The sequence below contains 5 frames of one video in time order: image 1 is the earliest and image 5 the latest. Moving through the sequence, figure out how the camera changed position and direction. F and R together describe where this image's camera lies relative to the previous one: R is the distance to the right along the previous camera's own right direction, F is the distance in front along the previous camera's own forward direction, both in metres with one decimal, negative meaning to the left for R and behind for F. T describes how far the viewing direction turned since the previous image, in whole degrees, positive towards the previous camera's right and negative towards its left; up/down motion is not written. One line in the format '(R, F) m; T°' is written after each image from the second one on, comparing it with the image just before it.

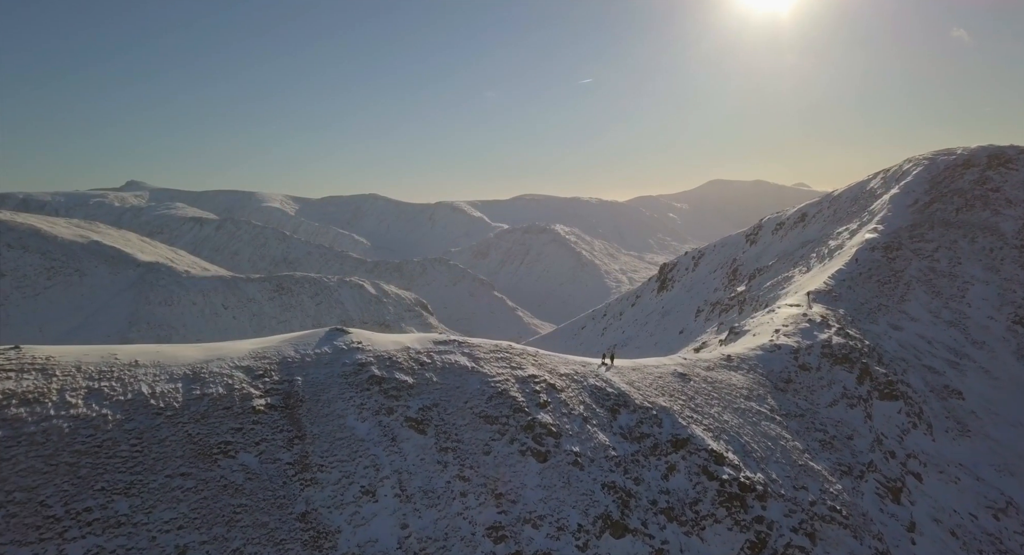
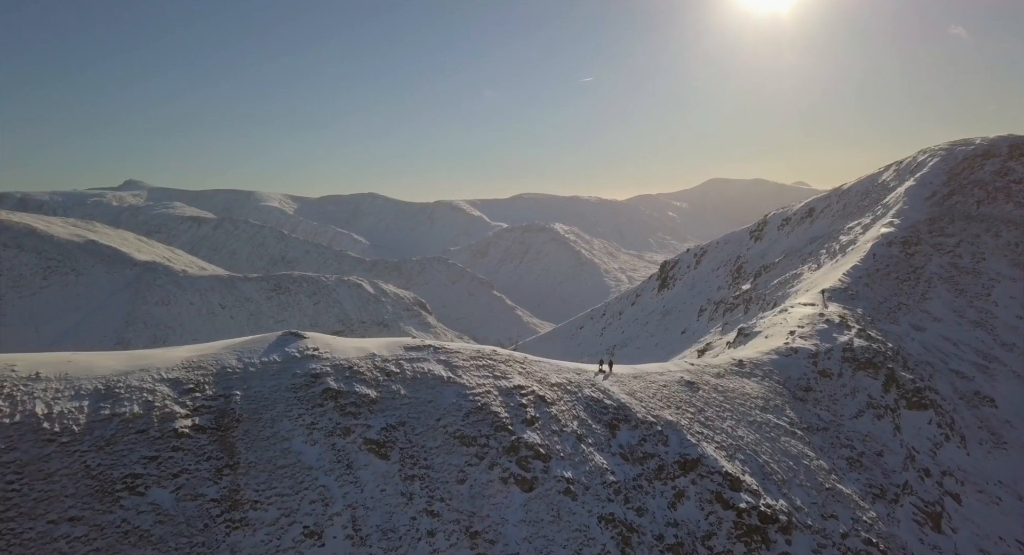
(+0.4, +2.2) m; 0°
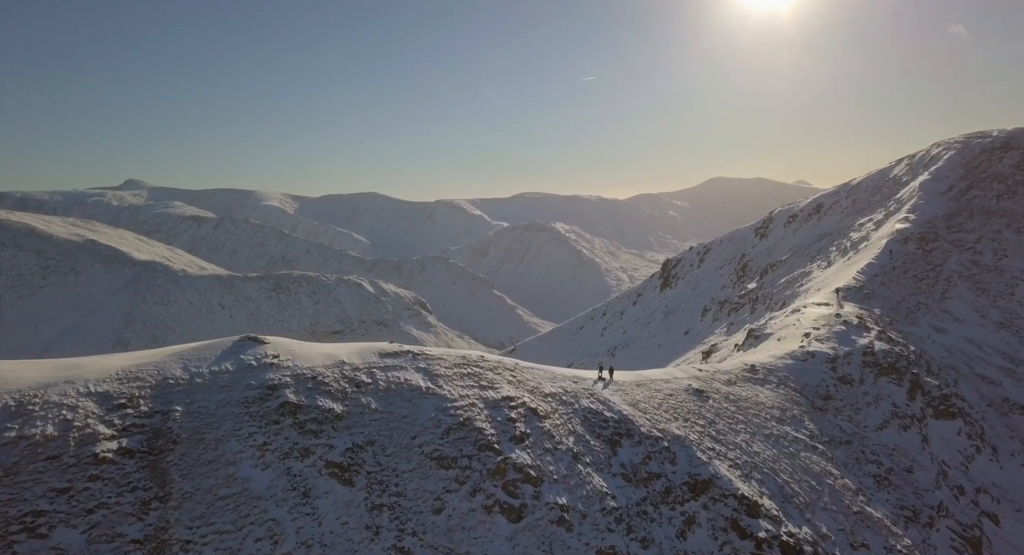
(+0.3, +1.6) m; 0°
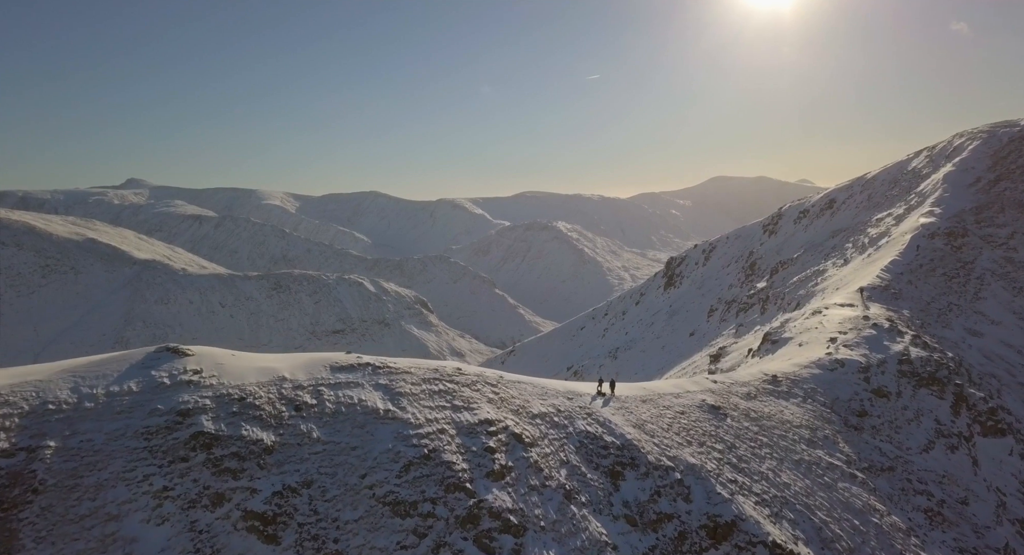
(+0.4, +2.3) m; 0°
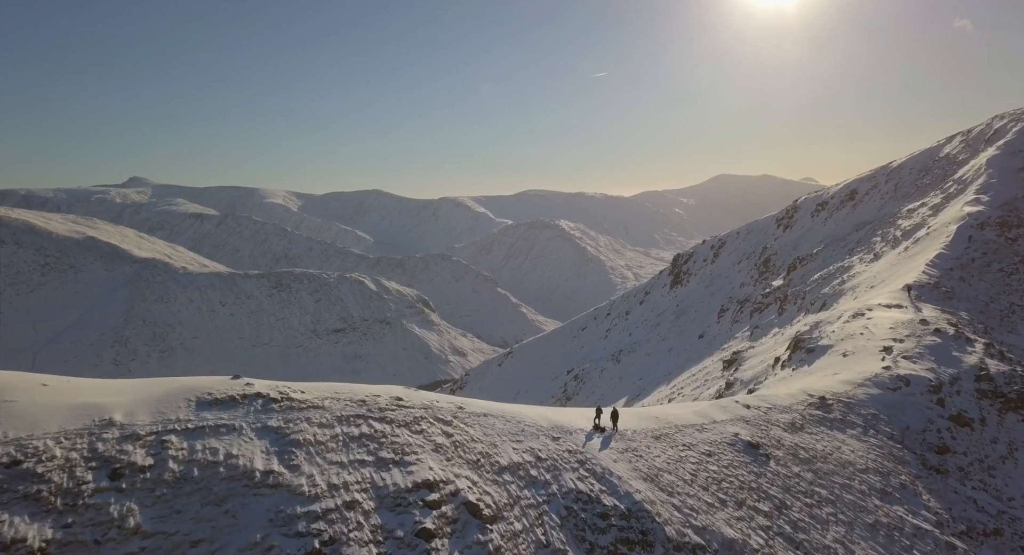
(+0.6, +3.5) m; 0°
